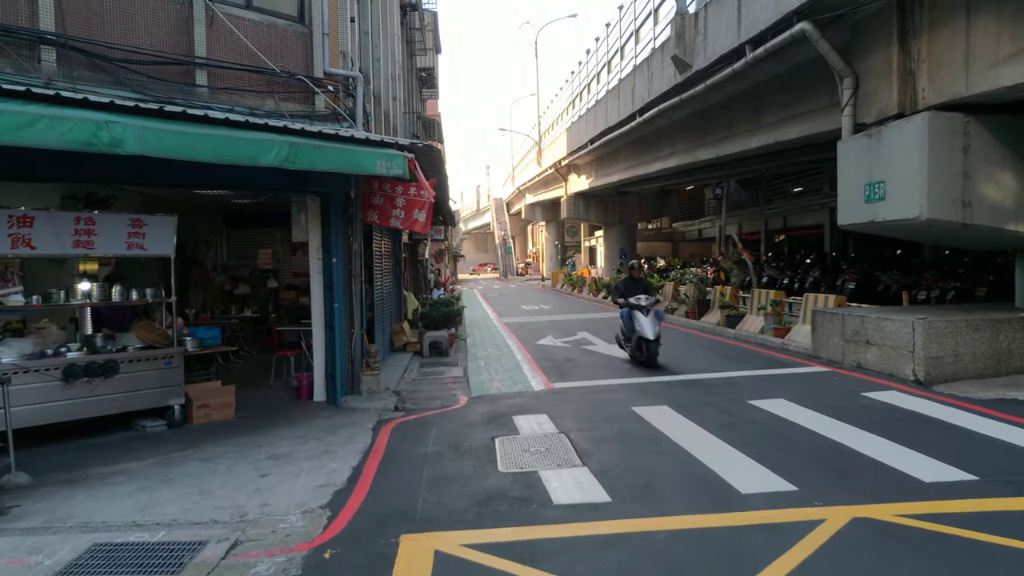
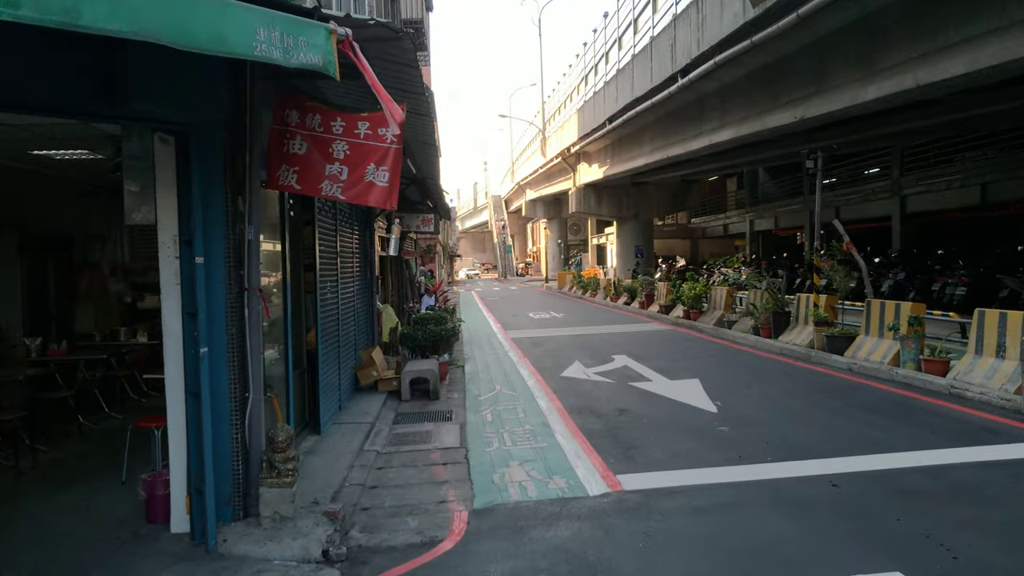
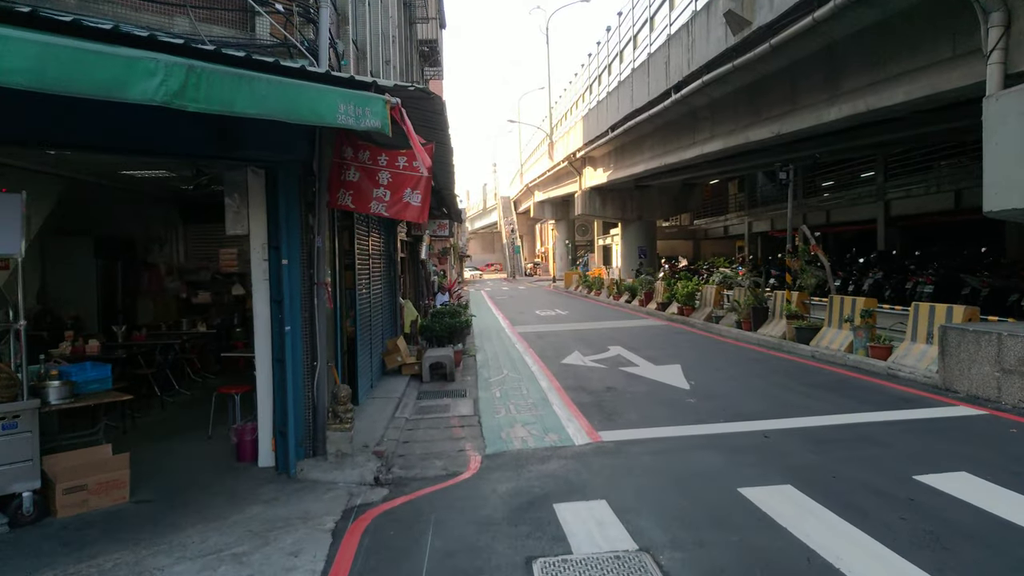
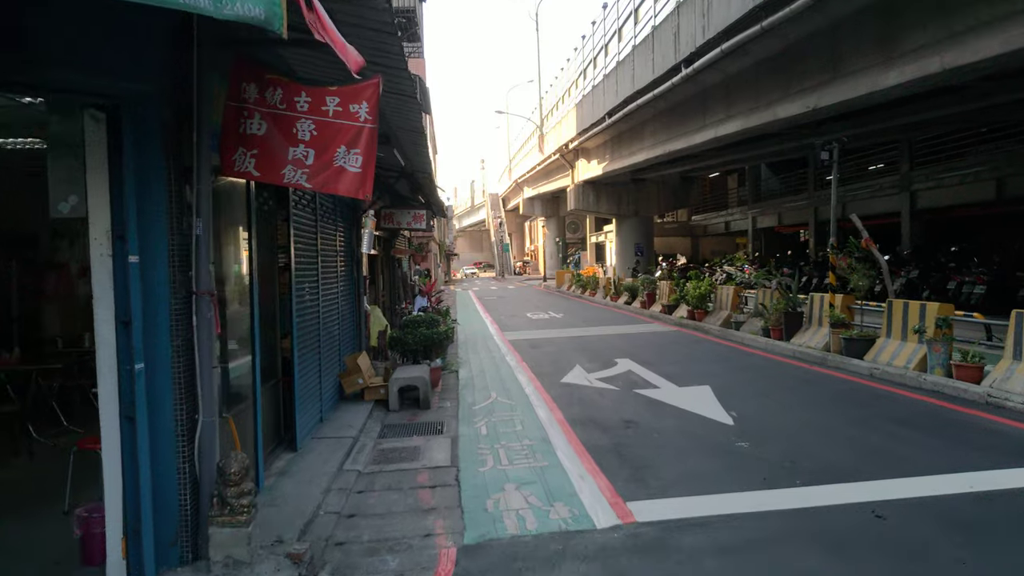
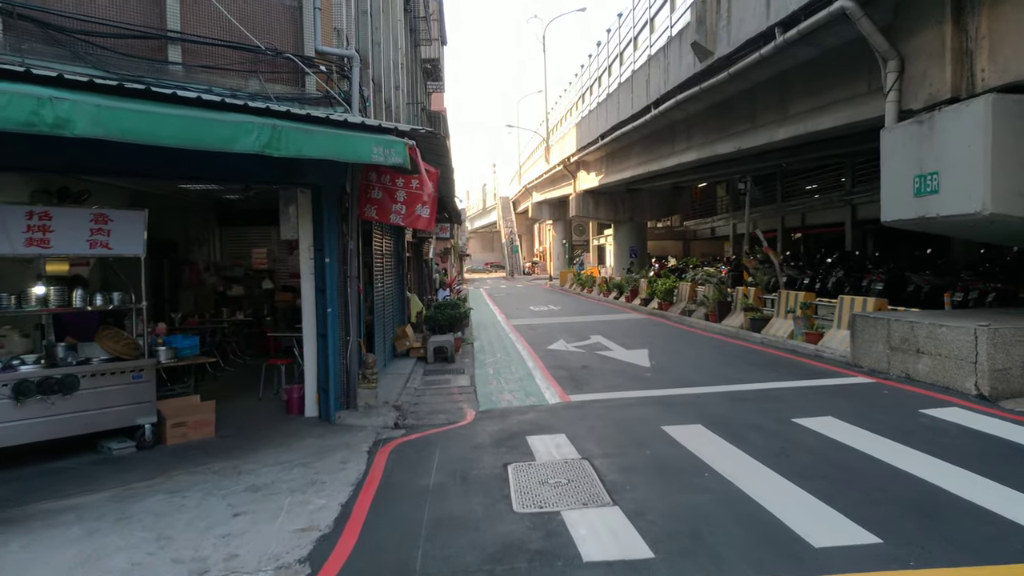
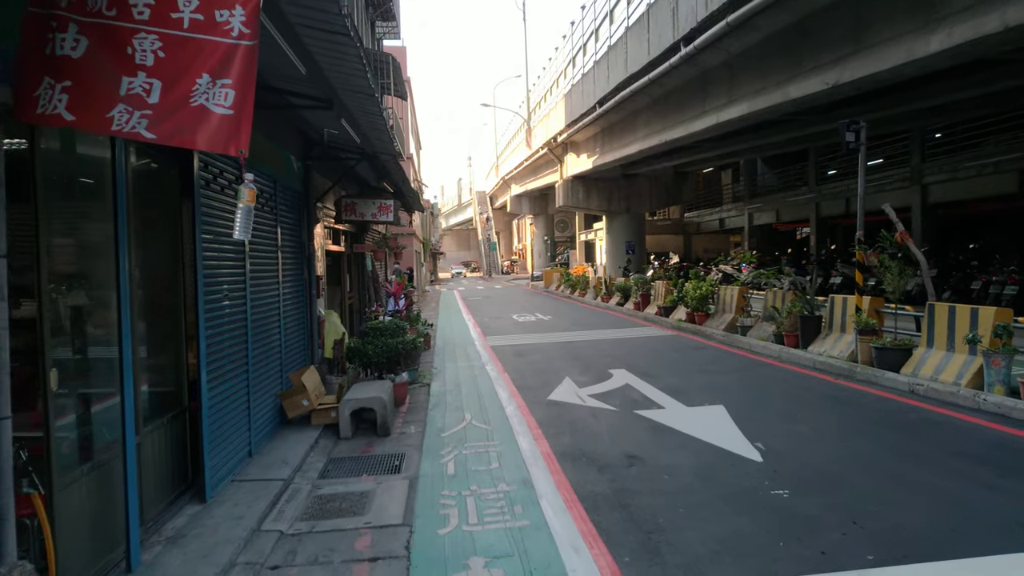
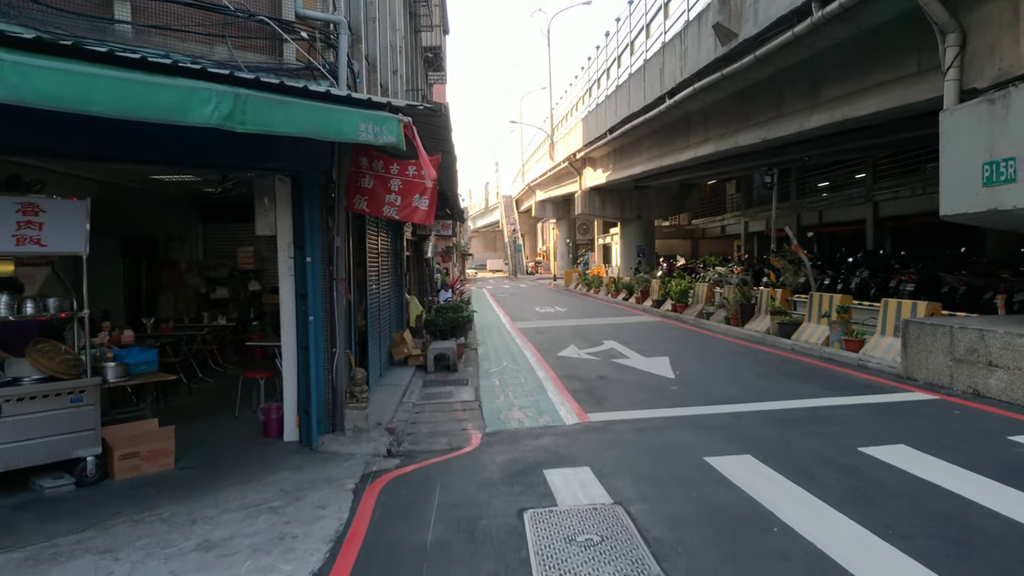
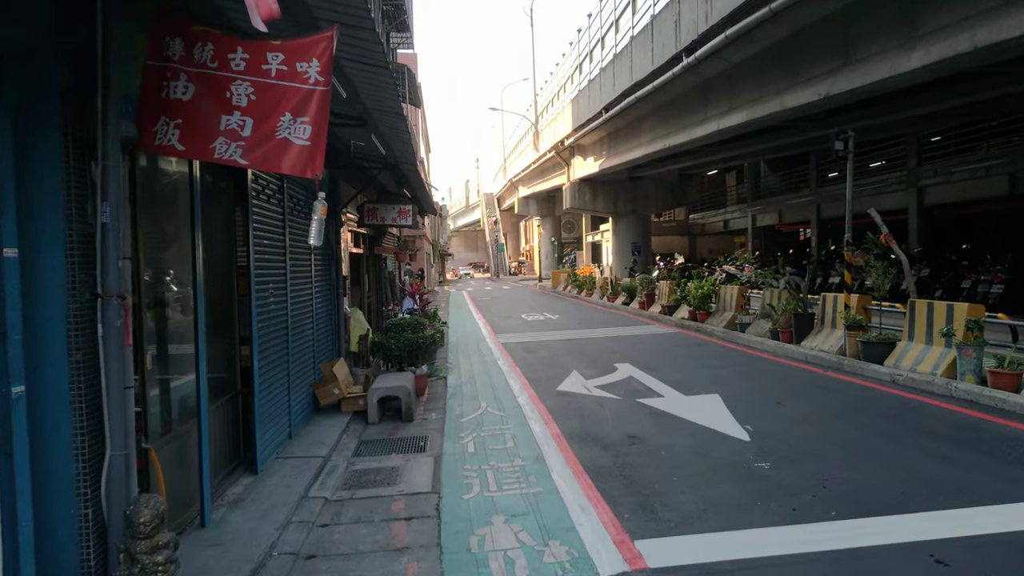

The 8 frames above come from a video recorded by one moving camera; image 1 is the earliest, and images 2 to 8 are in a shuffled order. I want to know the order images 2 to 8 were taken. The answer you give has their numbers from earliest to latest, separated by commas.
5, 7, 3, 2, 4, 8, 6
